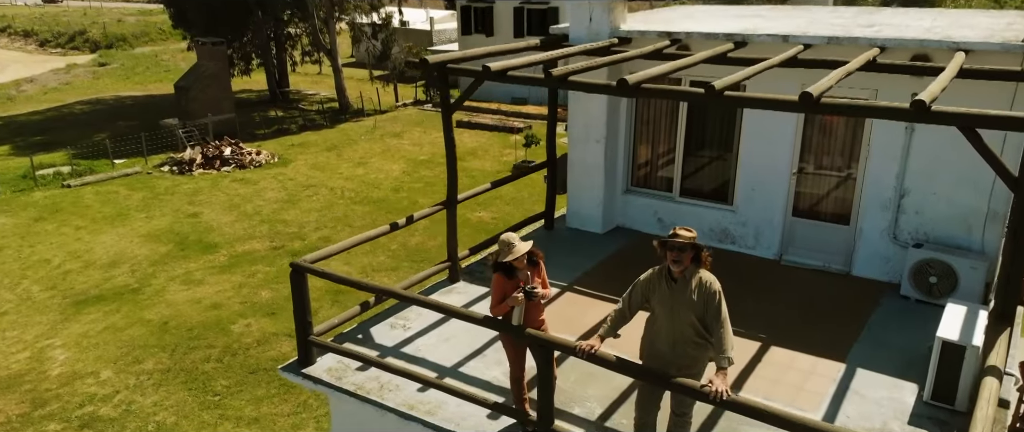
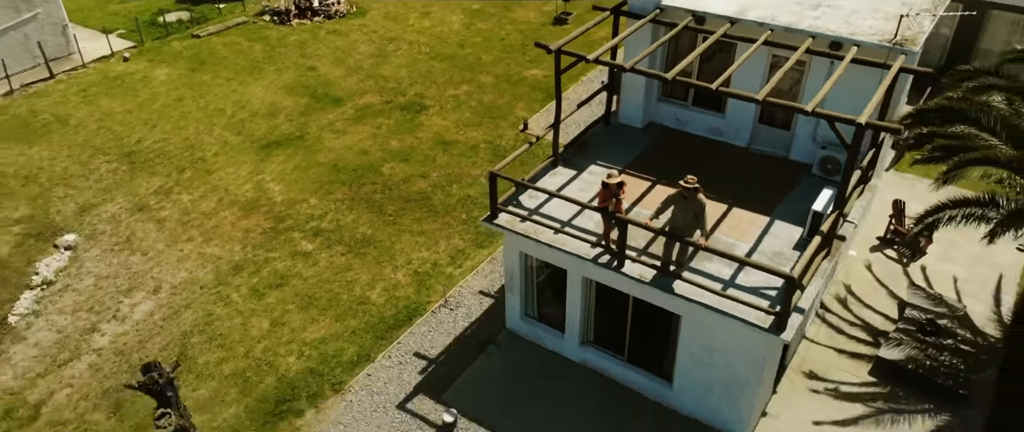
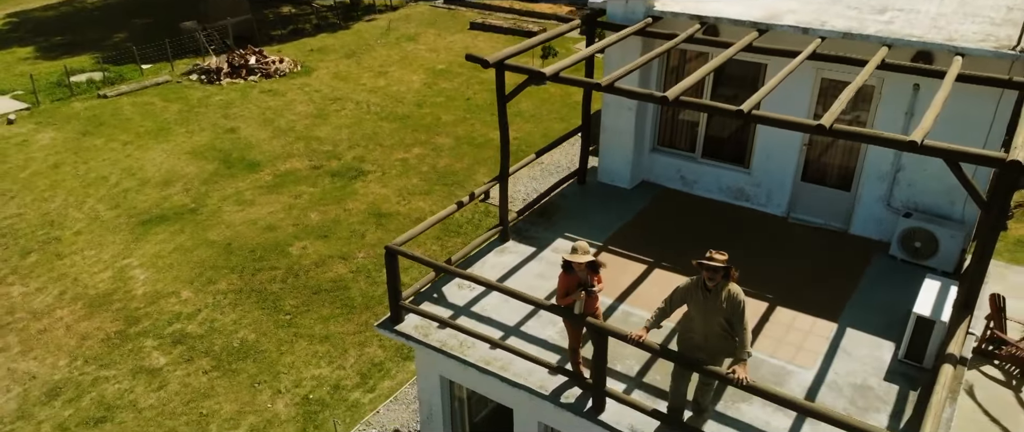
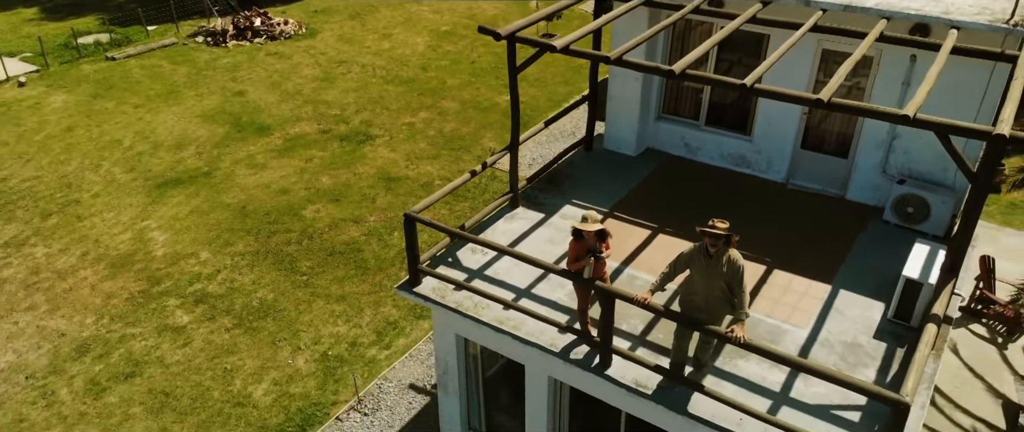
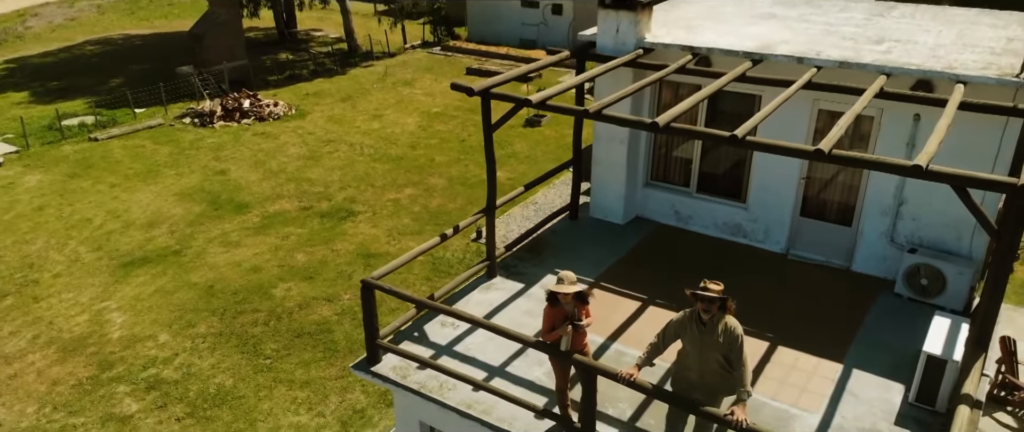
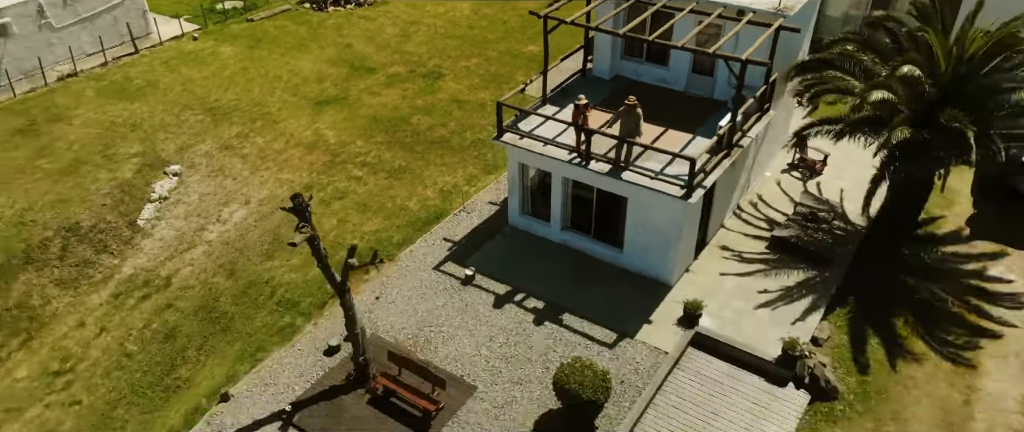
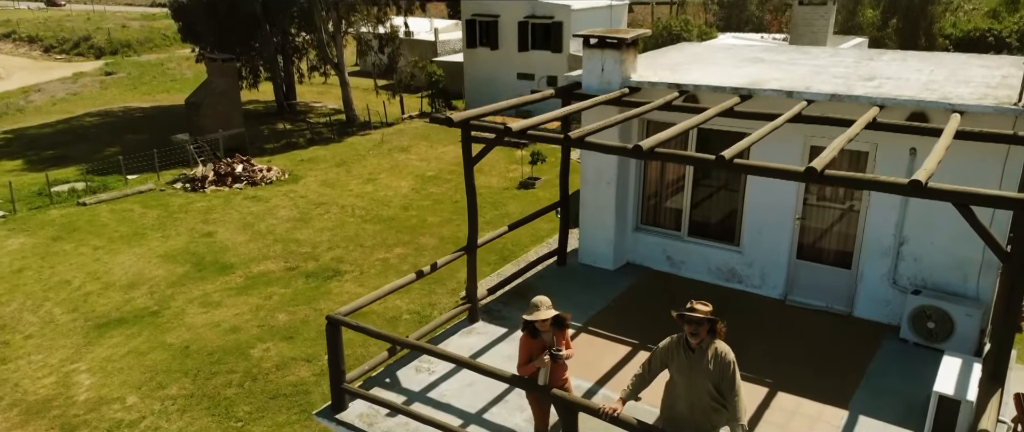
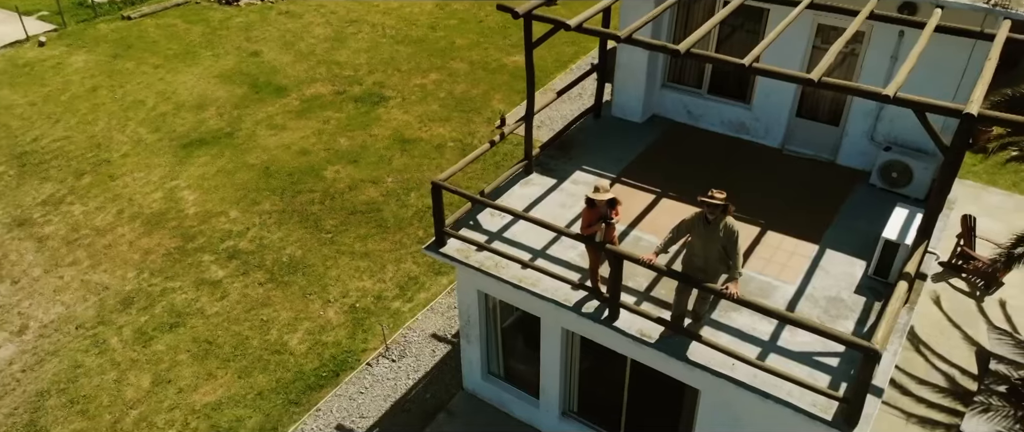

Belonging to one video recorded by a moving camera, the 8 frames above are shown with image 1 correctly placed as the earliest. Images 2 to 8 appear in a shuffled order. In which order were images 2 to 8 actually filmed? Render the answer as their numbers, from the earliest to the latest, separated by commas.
7, 5, 3, 4, 8, 2, 6
